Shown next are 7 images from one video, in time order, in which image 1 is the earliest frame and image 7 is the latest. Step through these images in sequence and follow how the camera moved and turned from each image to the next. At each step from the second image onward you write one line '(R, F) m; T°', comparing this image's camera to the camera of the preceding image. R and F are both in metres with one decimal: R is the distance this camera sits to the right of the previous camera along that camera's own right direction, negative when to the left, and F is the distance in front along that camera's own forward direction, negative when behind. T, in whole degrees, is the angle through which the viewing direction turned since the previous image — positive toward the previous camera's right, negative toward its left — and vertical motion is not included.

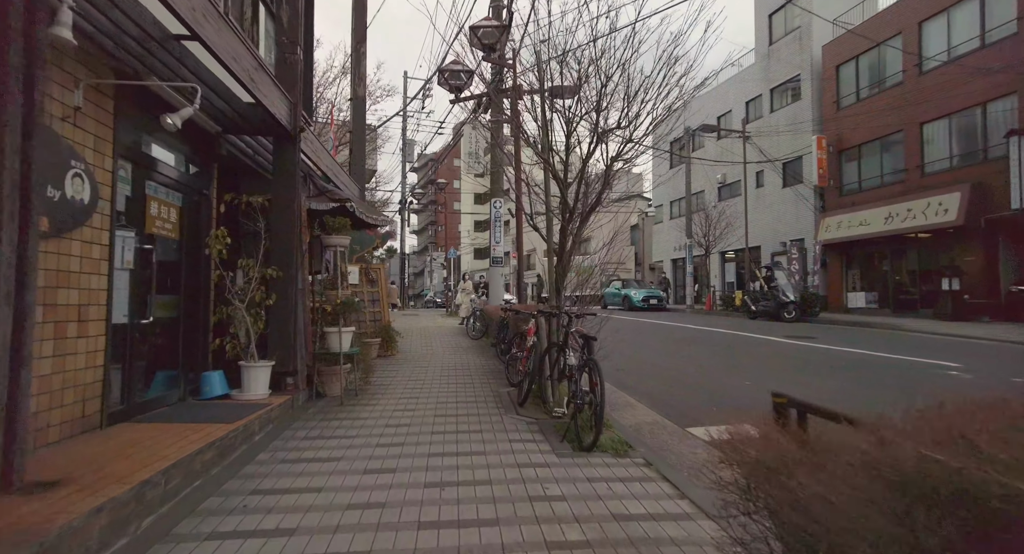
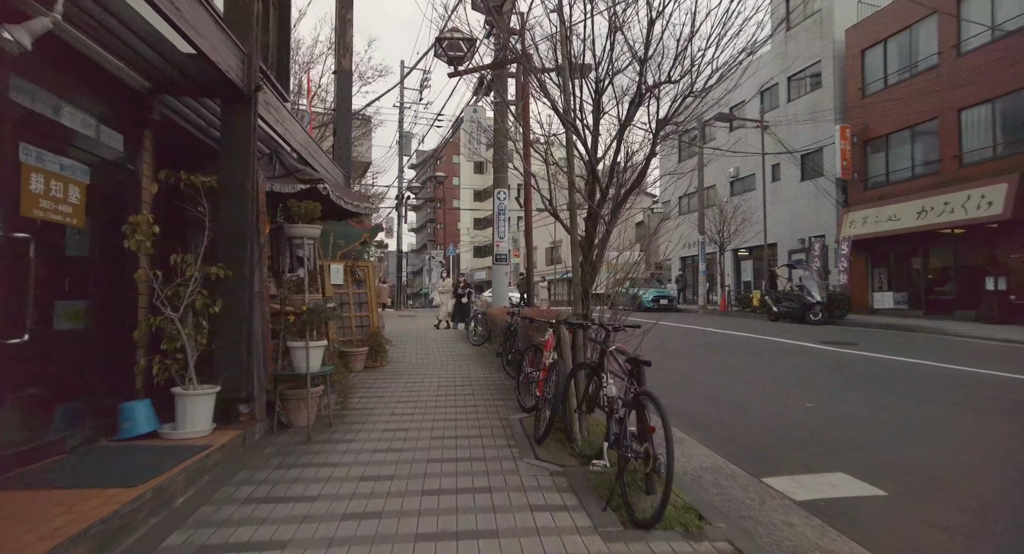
(-0.1, +1.3) m; 0°
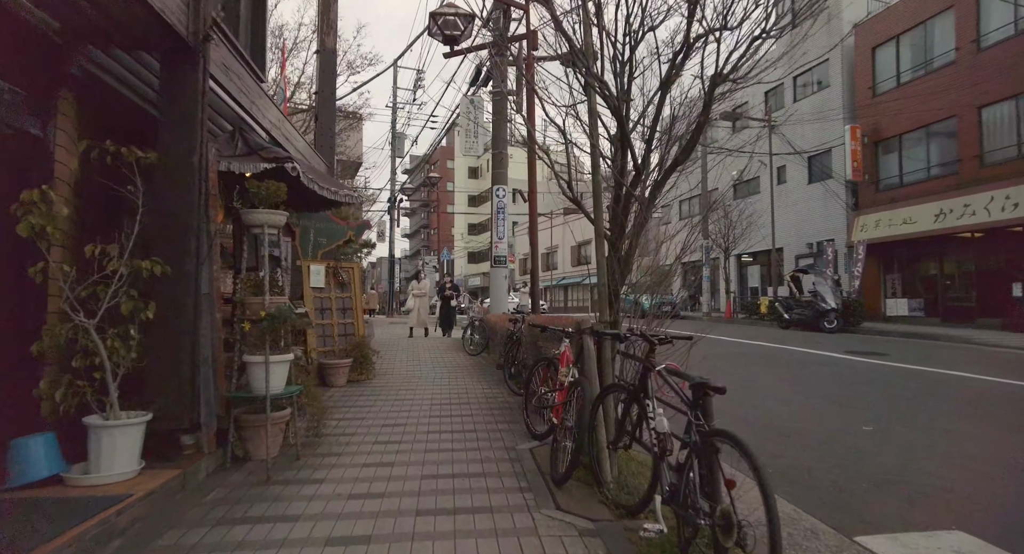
(-0.1, +0.9) m; +1°
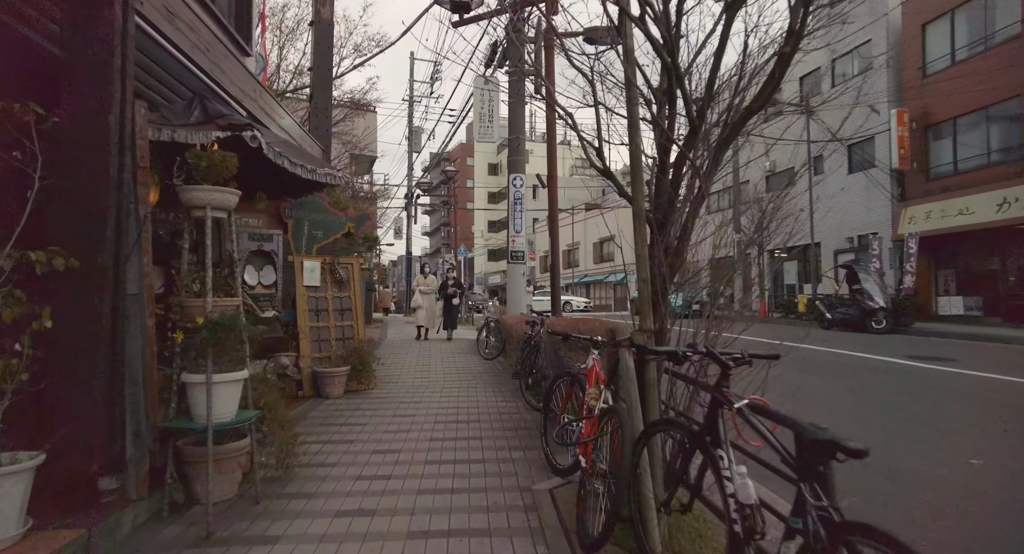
(0.0, +0.9) m; -2°
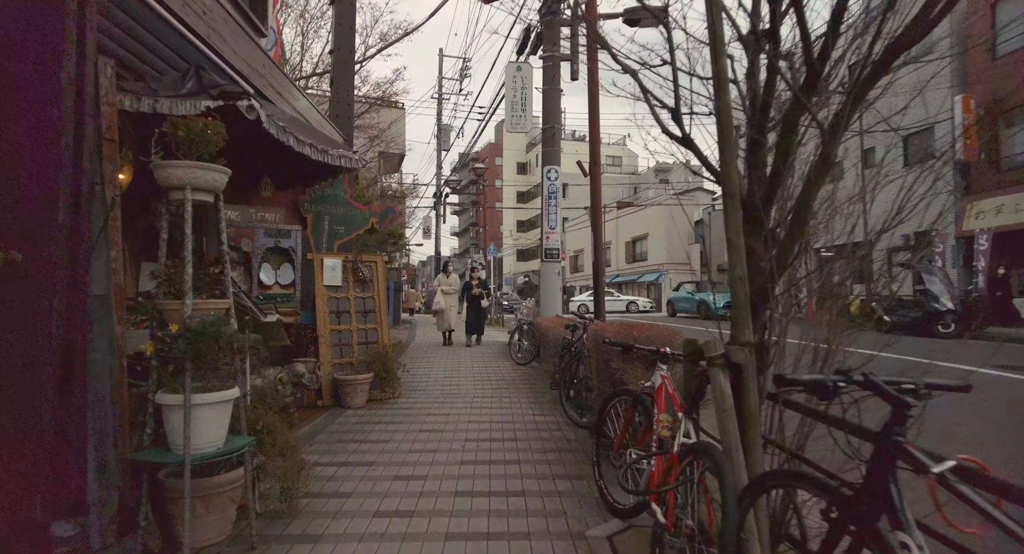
(-0.1, +0.7) m; -3°
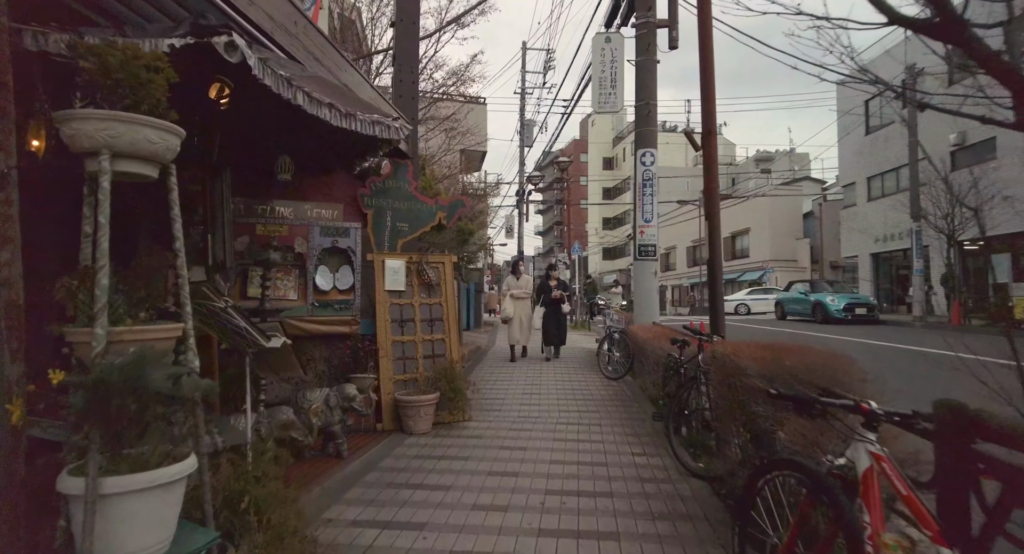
(-0.1, +1.1) m; -9°
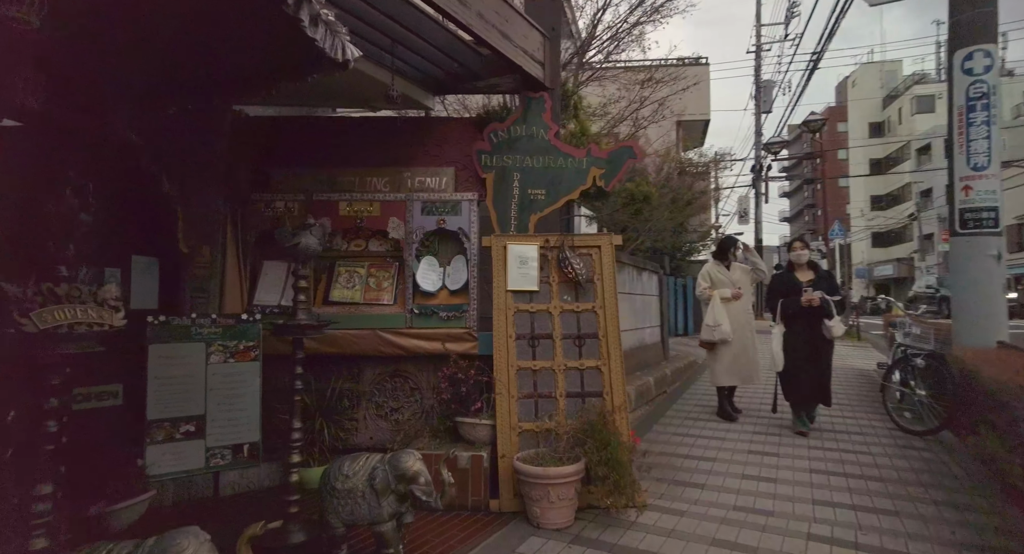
(+0.2, +2.3) m; -24°
